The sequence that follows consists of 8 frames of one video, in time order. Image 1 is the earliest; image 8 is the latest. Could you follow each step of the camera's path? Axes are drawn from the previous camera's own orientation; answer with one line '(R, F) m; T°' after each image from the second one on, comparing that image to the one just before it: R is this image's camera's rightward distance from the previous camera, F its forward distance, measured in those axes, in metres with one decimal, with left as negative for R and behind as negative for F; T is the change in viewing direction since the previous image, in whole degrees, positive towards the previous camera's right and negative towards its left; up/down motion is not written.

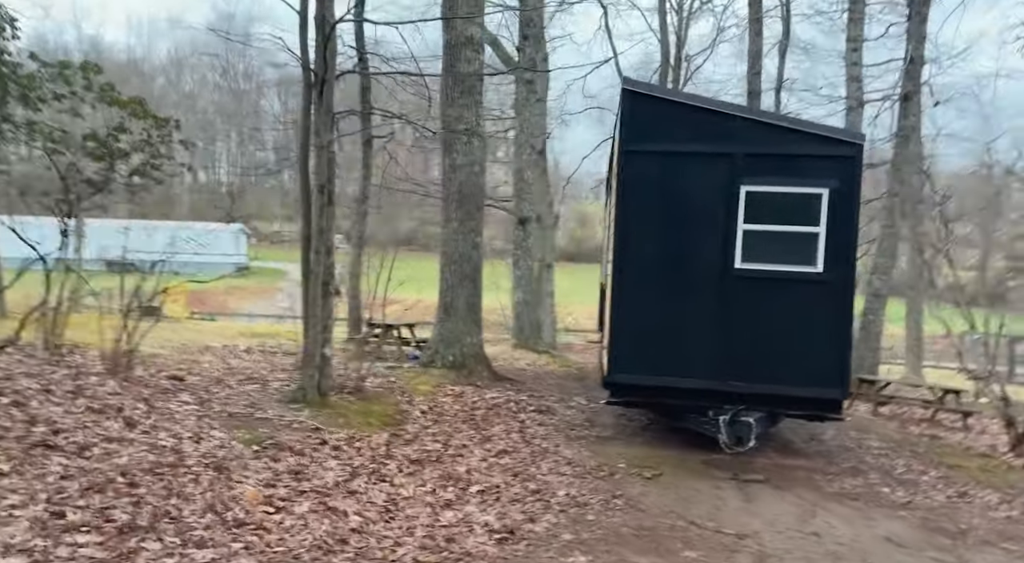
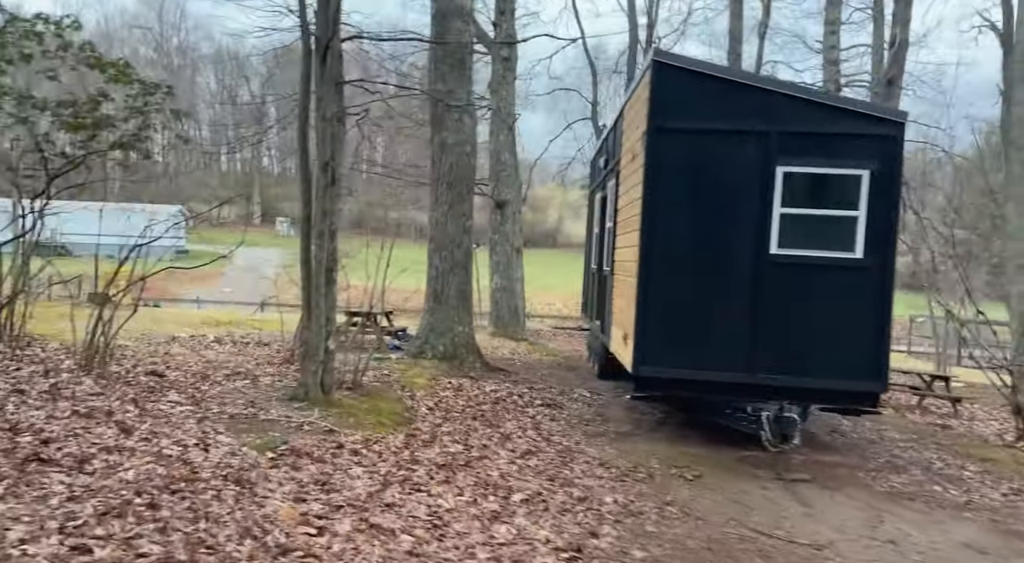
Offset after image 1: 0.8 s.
(-0.8, +0.7) m; +4°
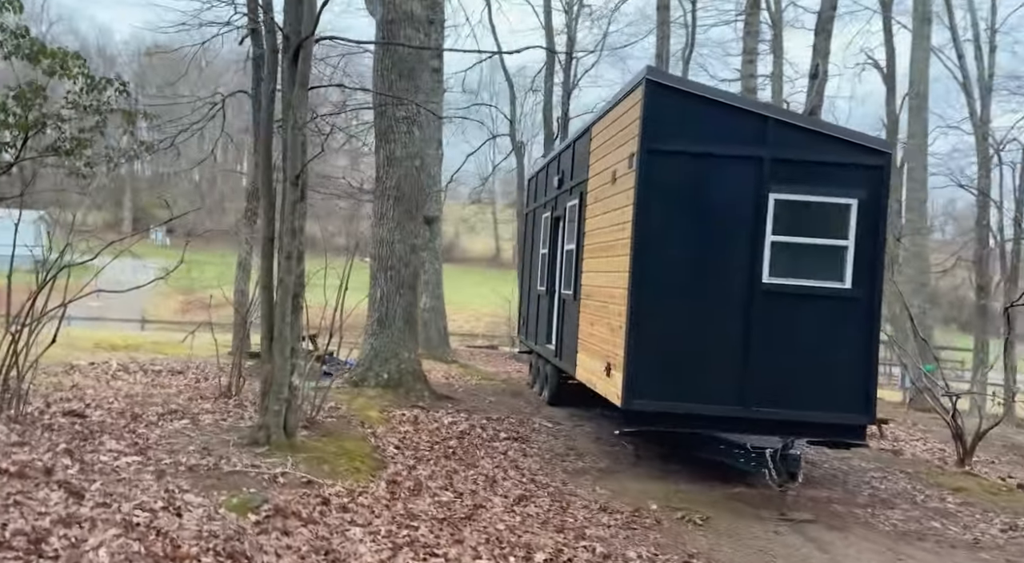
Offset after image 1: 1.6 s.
(-1.0, +0.8) m; +8°
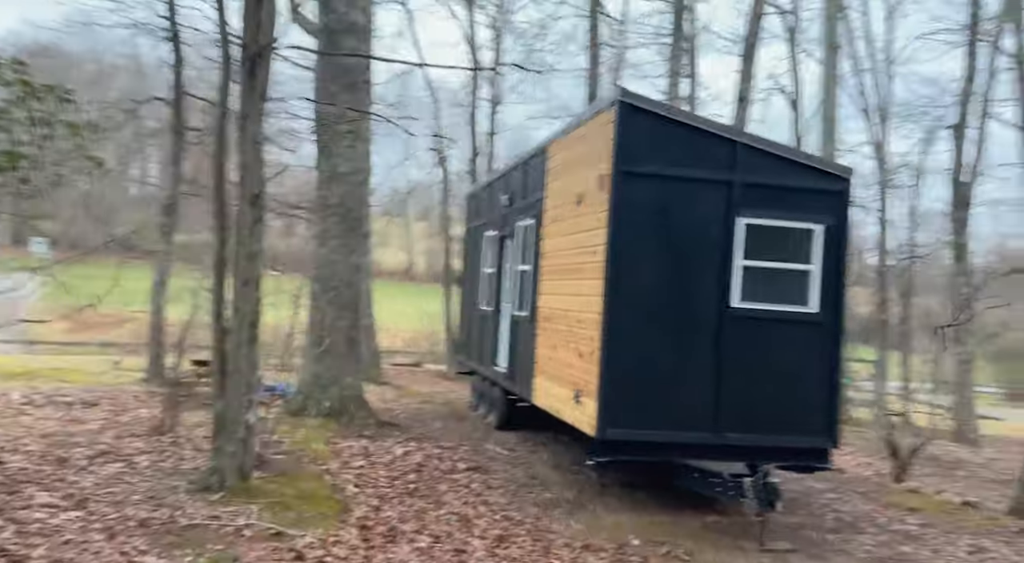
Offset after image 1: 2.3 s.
(-0.6, +0.4) m; +6°
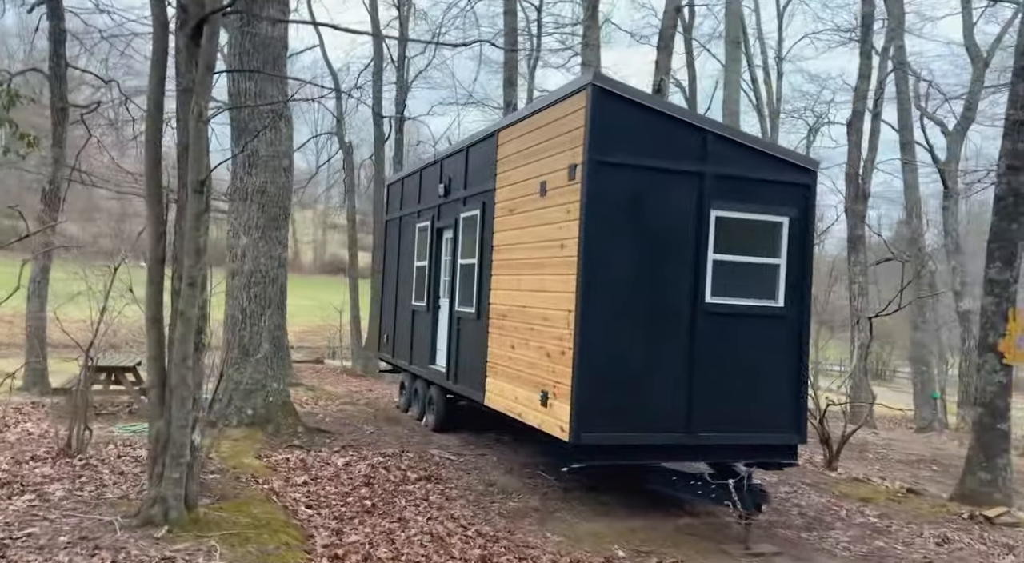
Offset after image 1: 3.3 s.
(-0.7, +0.7) m; +8°
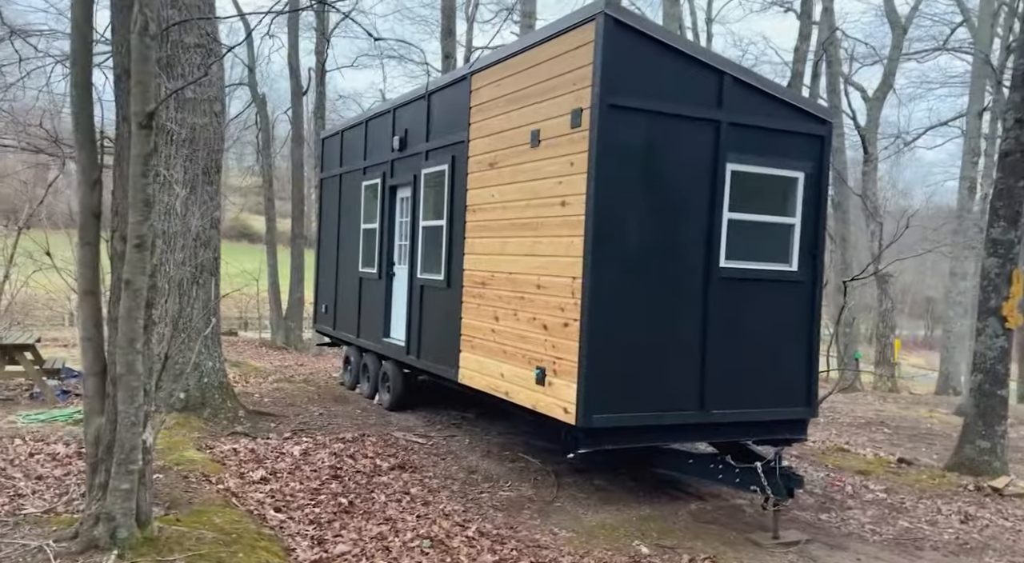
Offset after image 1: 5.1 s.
(-0.7, +1.0) m; +6°
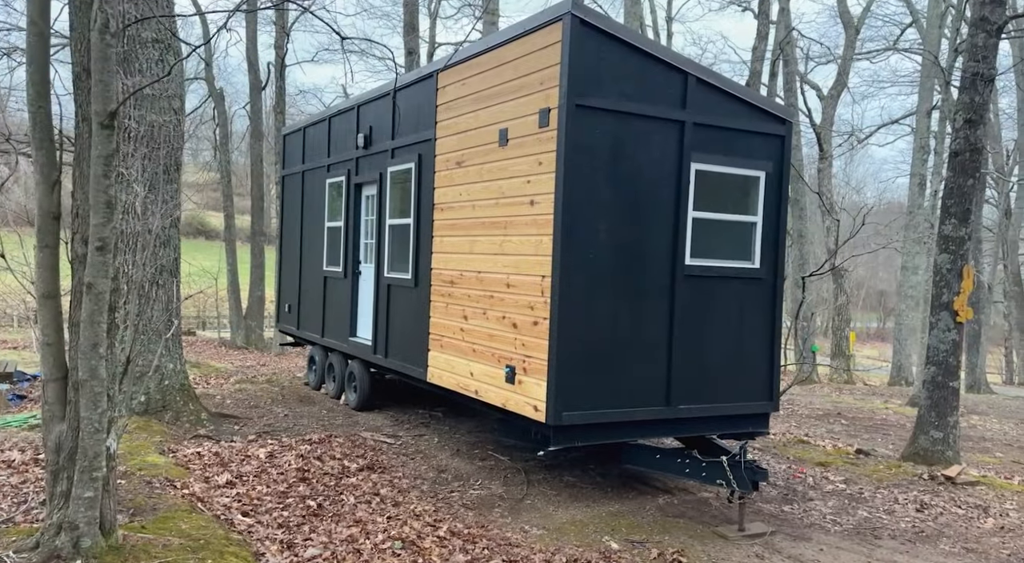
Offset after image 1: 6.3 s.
(-0.1, 0.0) m; +3°
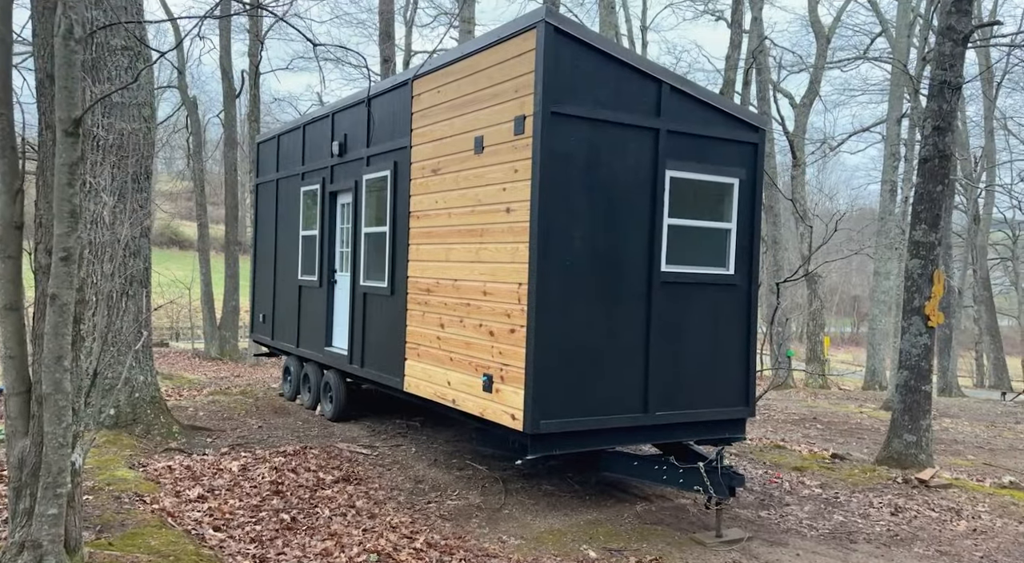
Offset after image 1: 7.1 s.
(0.0, 0.0) m; +1°
